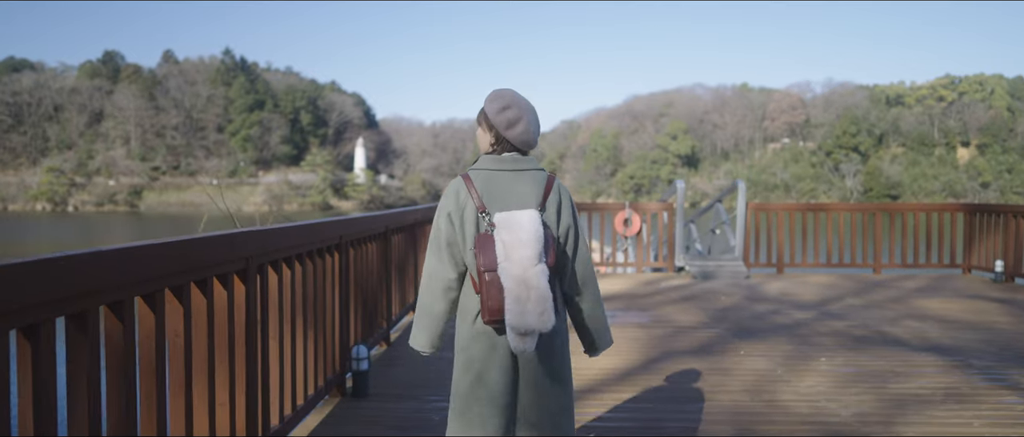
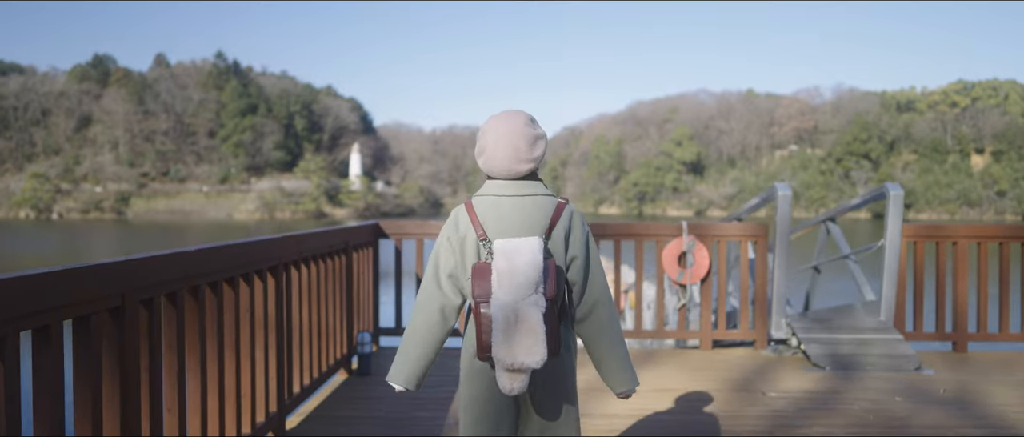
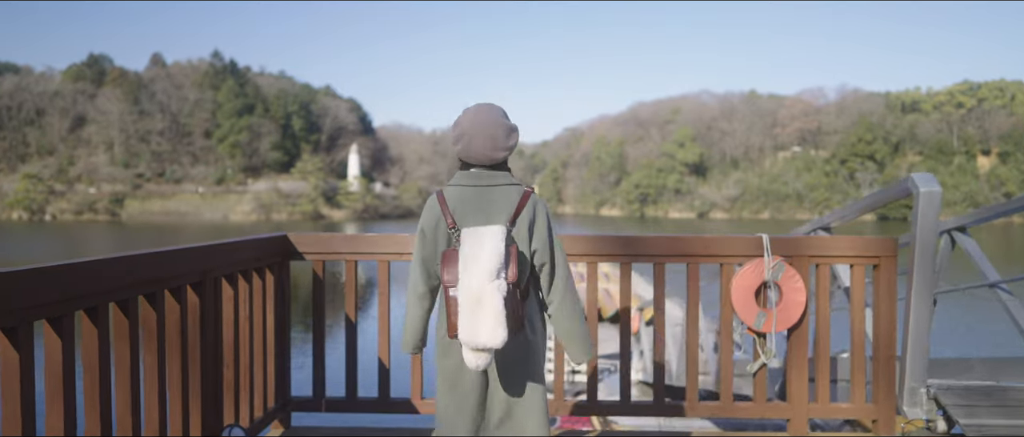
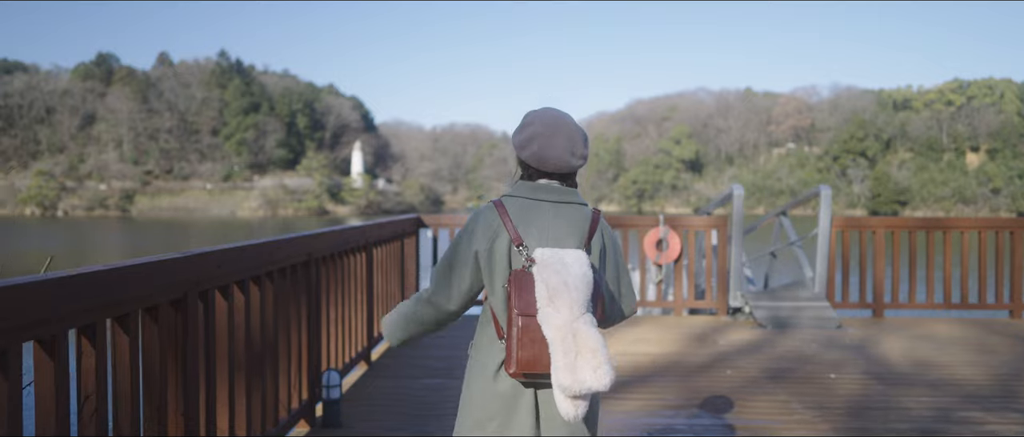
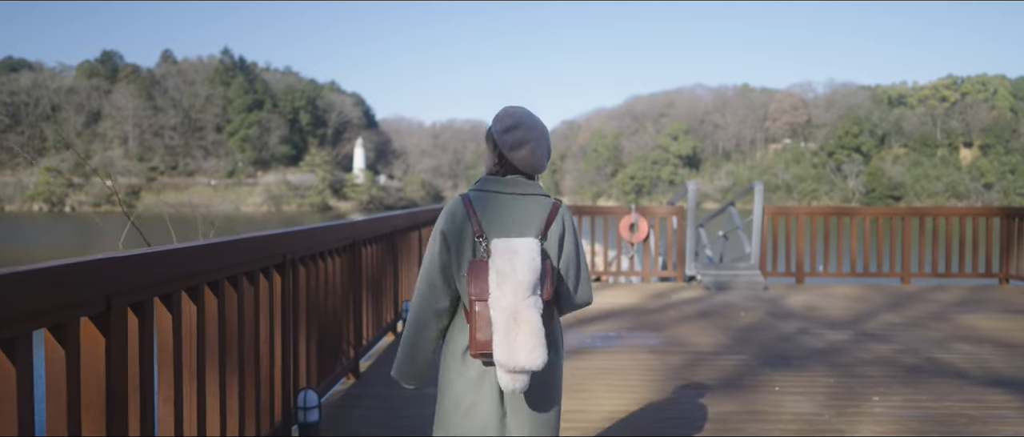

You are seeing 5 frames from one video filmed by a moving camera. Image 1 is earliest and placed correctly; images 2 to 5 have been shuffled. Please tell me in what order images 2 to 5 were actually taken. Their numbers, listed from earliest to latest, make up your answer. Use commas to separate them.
5, 4, 2, 3
